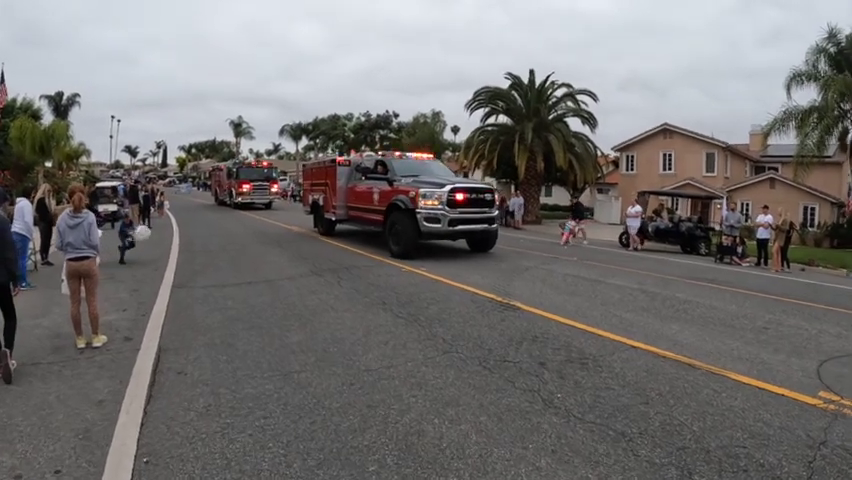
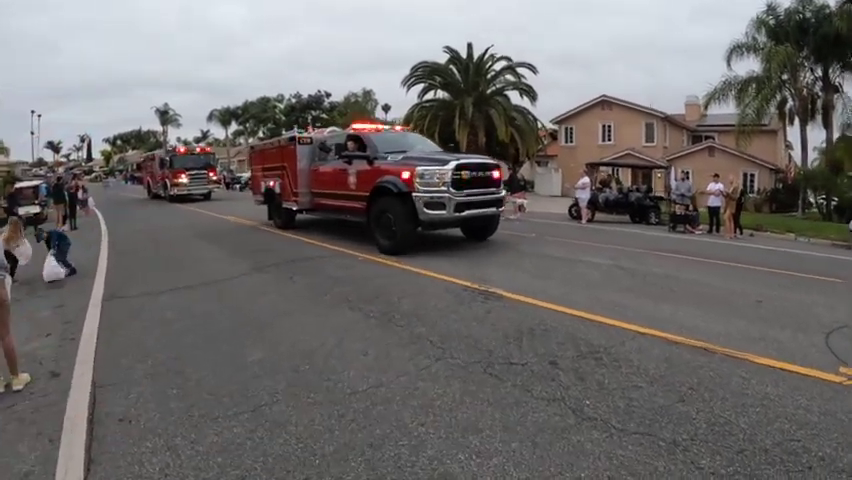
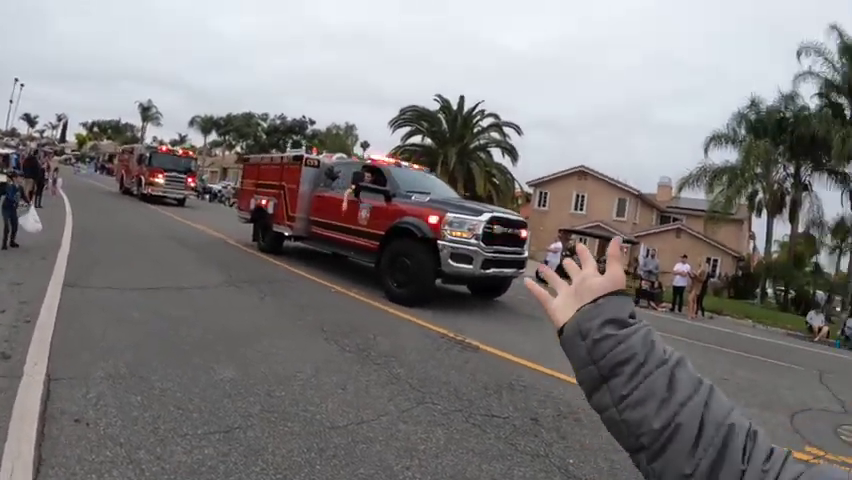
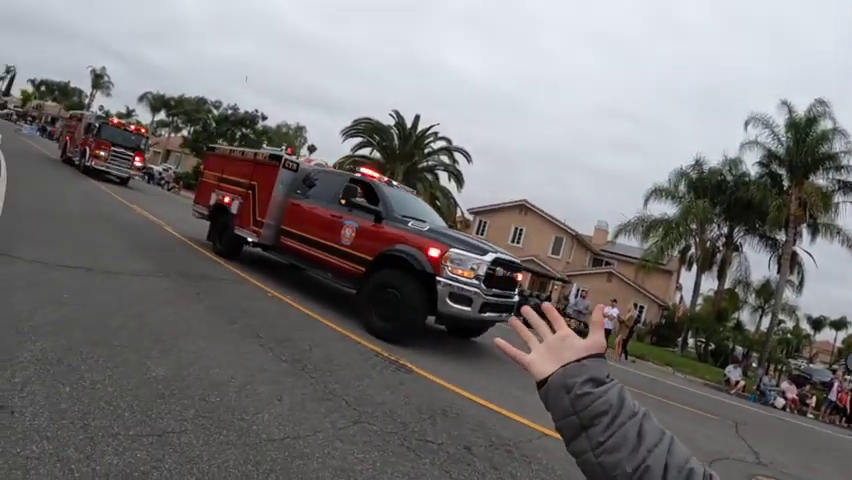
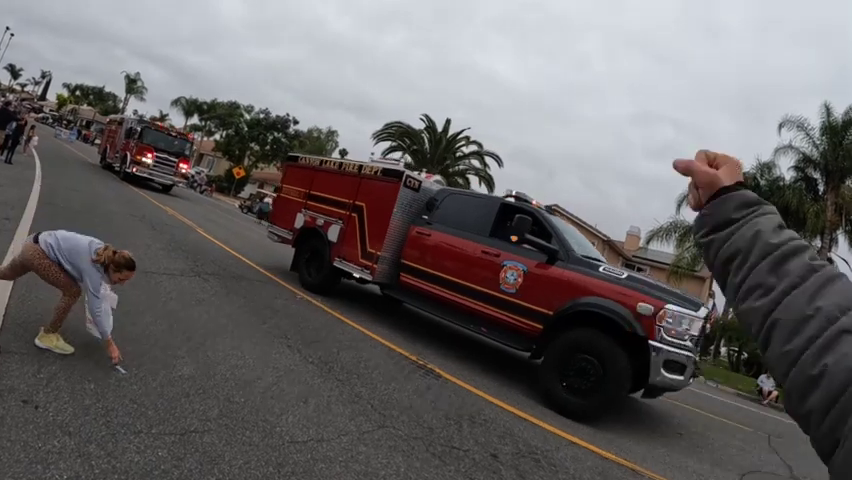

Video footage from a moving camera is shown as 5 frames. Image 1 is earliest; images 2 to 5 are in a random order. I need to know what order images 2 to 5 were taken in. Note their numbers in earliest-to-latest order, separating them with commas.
2, 3, 4, 5
